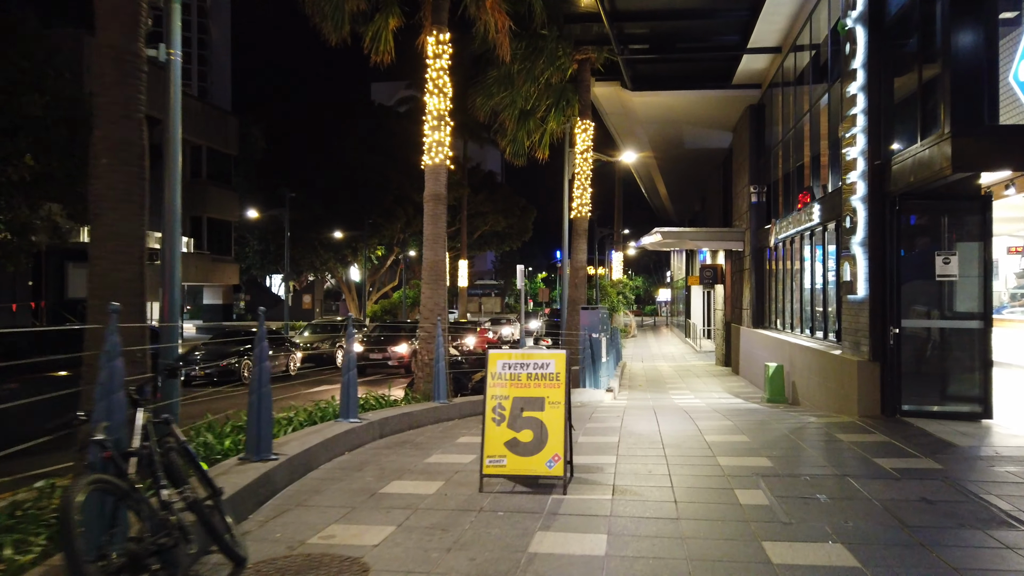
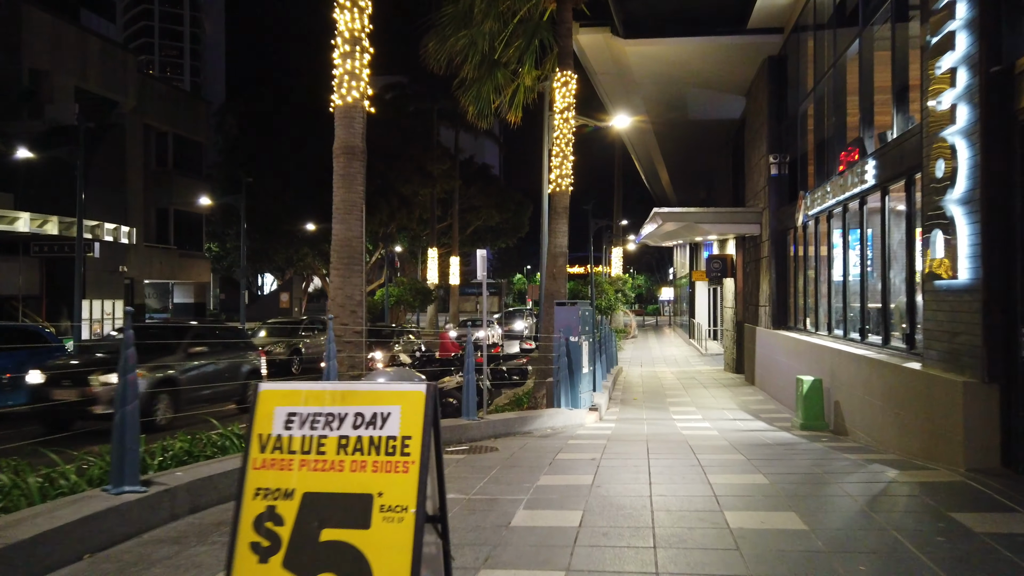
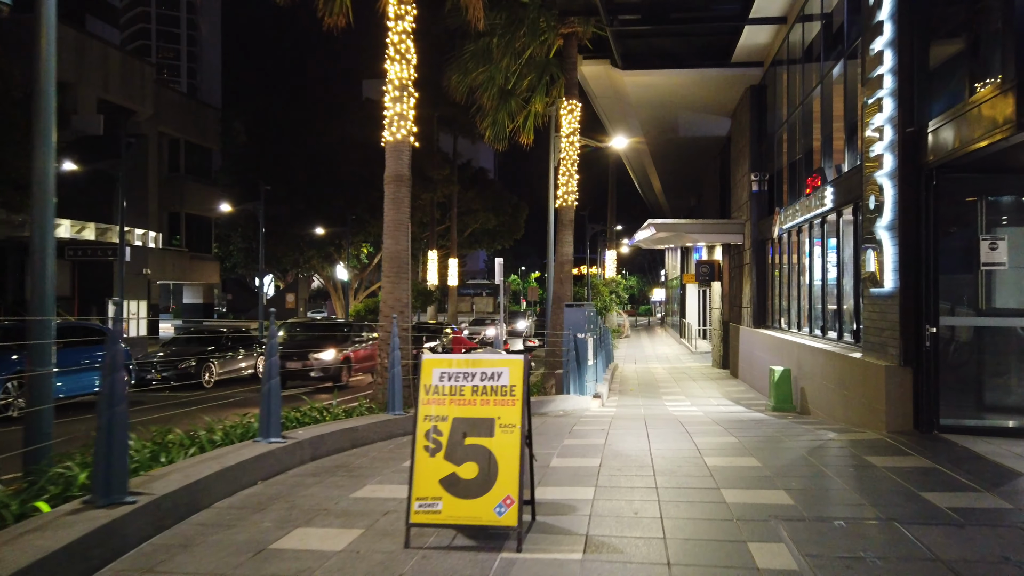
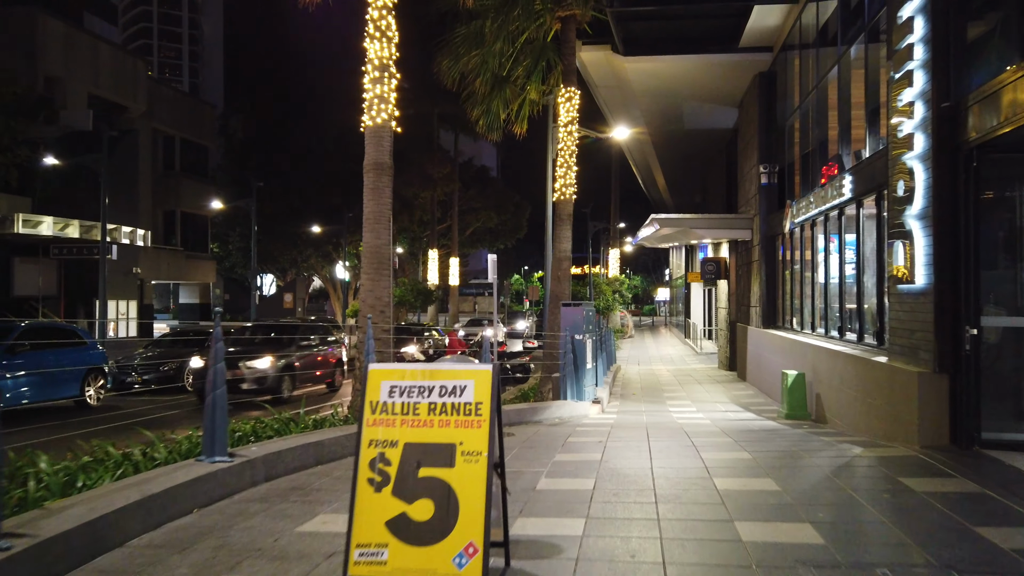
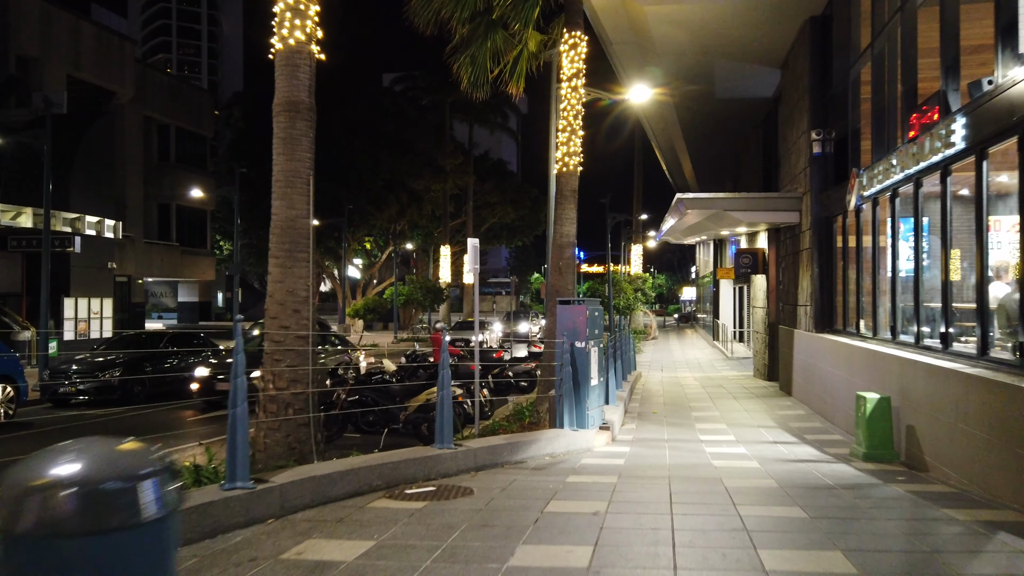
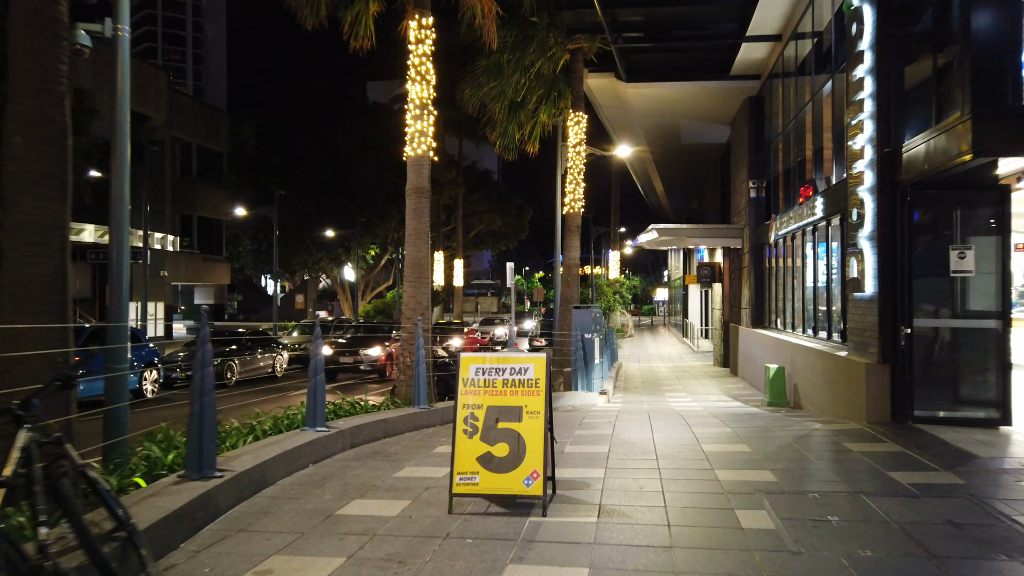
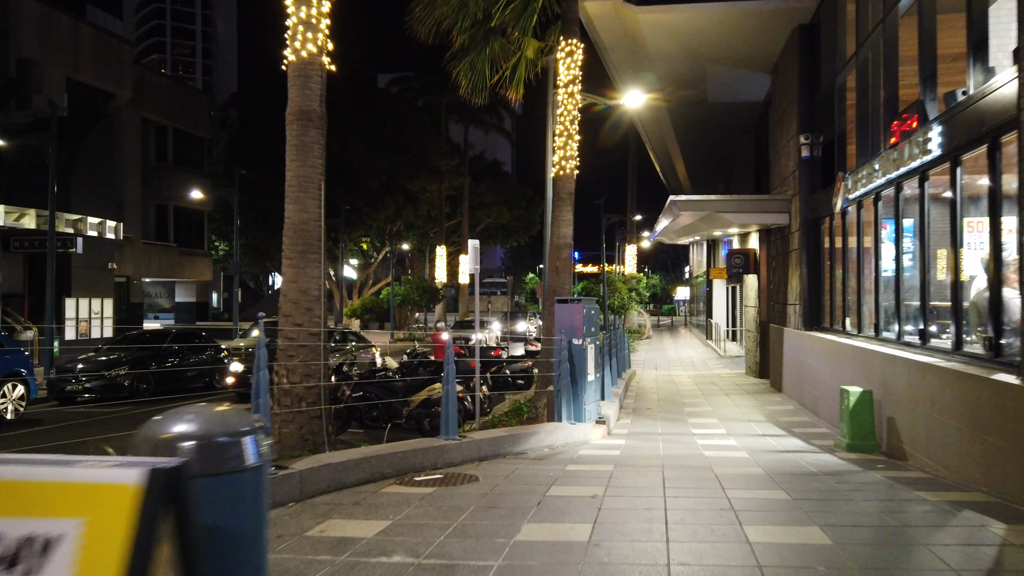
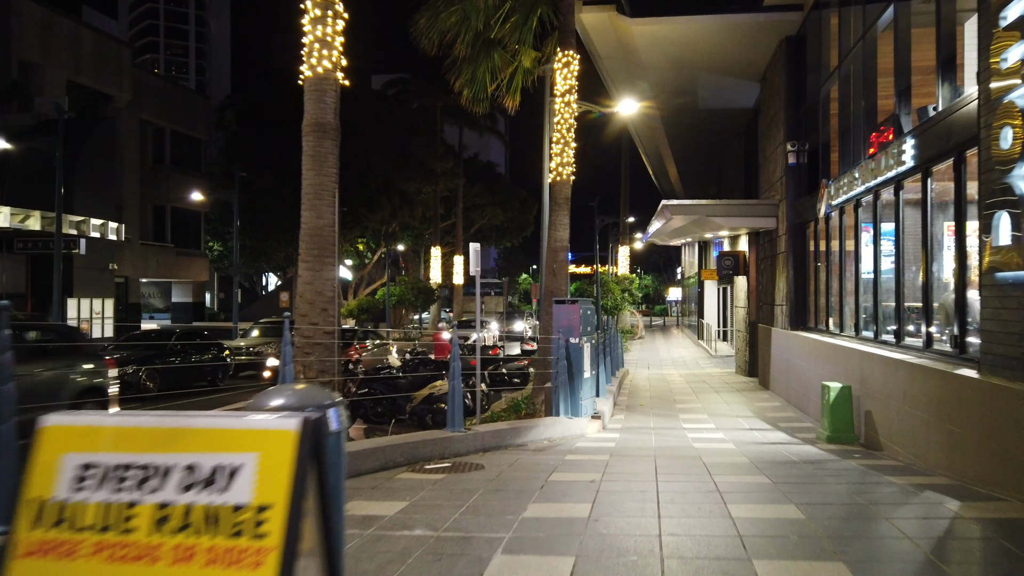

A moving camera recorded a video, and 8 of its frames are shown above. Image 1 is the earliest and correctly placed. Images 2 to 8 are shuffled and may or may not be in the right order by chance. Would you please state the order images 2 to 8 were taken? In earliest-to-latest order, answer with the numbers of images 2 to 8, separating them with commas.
6, 3, 4, 2, 8, 7, 5
